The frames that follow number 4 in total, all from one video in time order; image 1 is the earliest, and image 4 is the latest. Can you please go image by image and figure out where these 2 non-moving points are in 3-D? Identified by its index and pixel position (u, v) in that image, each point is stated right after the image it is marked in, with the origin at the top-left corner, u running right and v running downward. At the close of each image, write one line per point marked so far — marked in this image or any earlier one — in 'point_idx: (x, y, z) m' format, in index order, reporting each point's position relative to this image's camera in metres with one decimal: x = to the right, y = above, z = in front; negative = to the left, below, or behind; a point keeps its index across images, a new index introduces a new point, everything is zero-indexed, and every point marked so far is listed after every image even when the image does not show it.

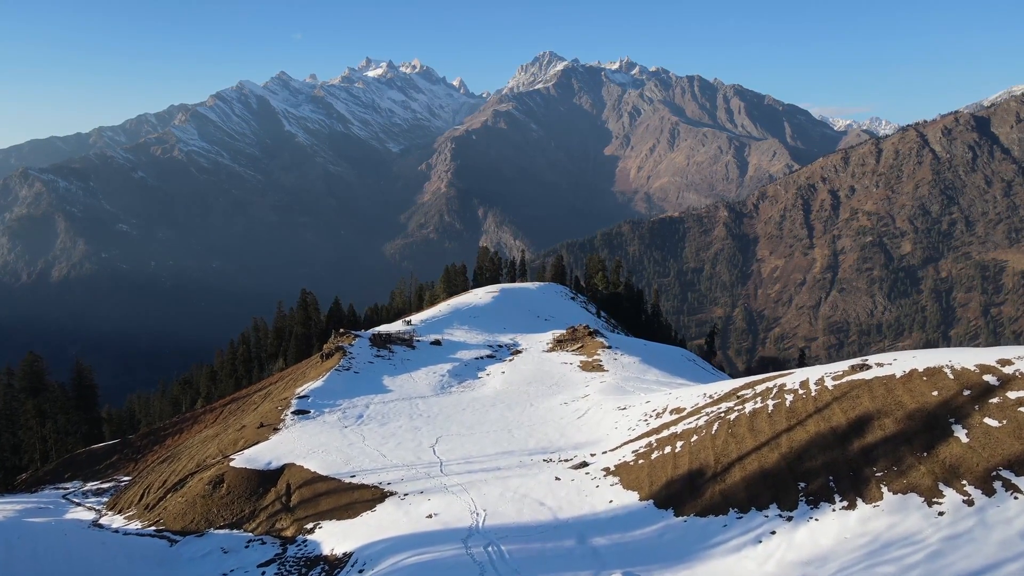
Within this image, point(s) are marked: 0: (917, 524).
0: (+12.4, -7.3, +18.6) m
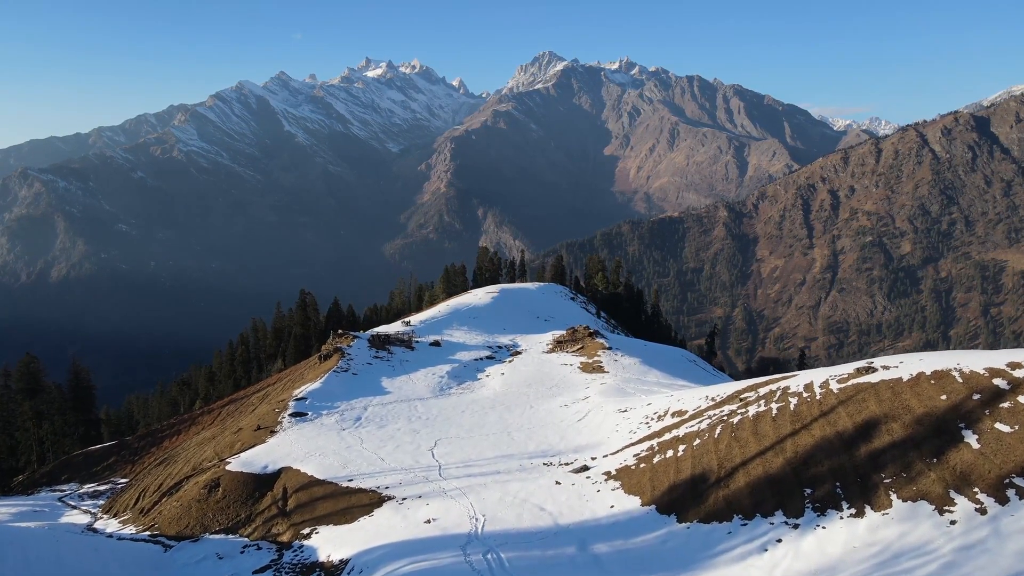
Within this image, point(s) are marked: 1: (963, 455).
0: (+12.4, -7.3, +18.2) m
1: (+14.7, -5.4, +19.9) m
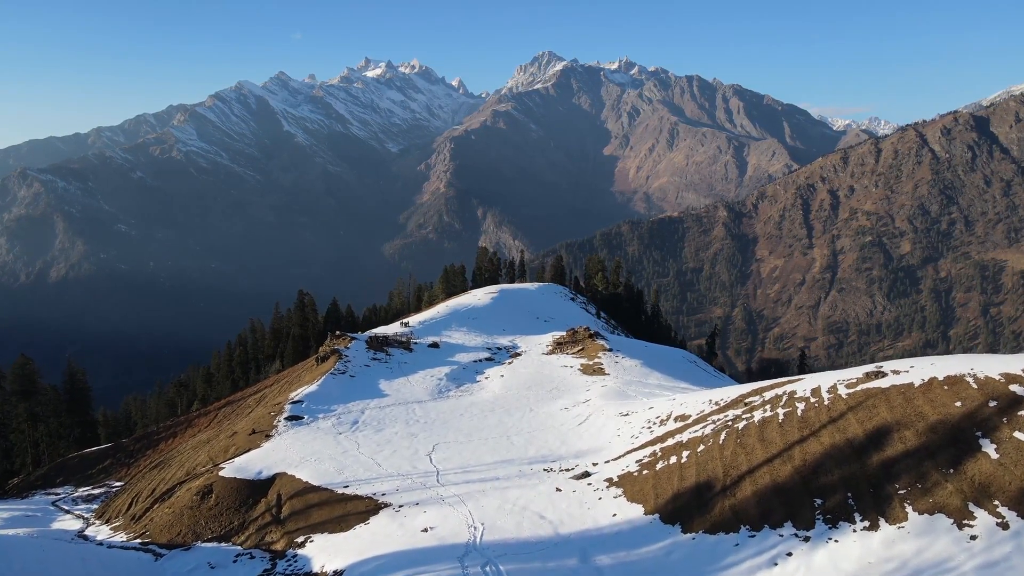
0: (+12.4, -7.4, +17.4) m
1: (+14.7, -5.5, +19.2) m
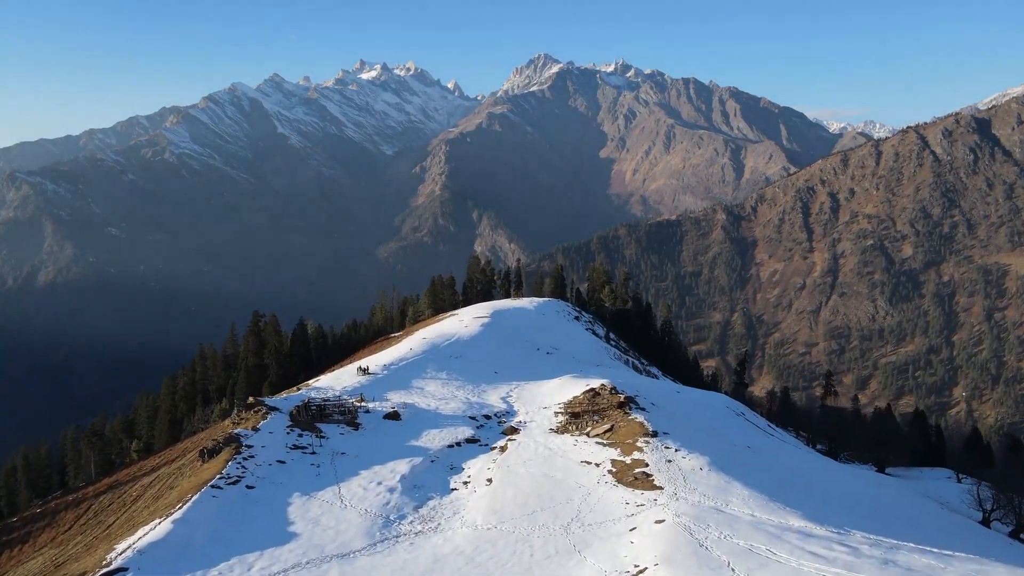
0: (+12.2, -10.6, -3.4) m
1: (+14.5, -8.7, -1.6) m
